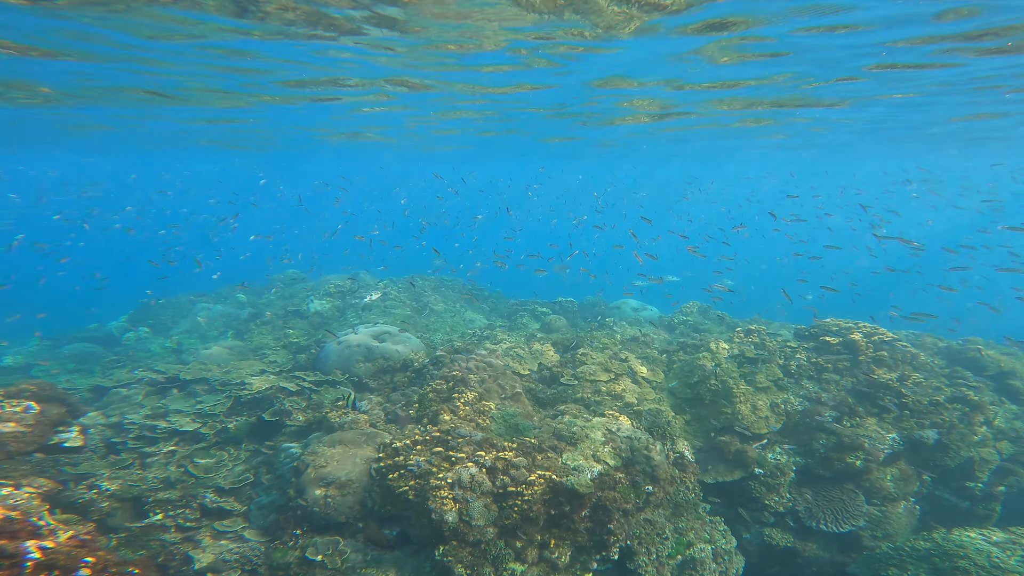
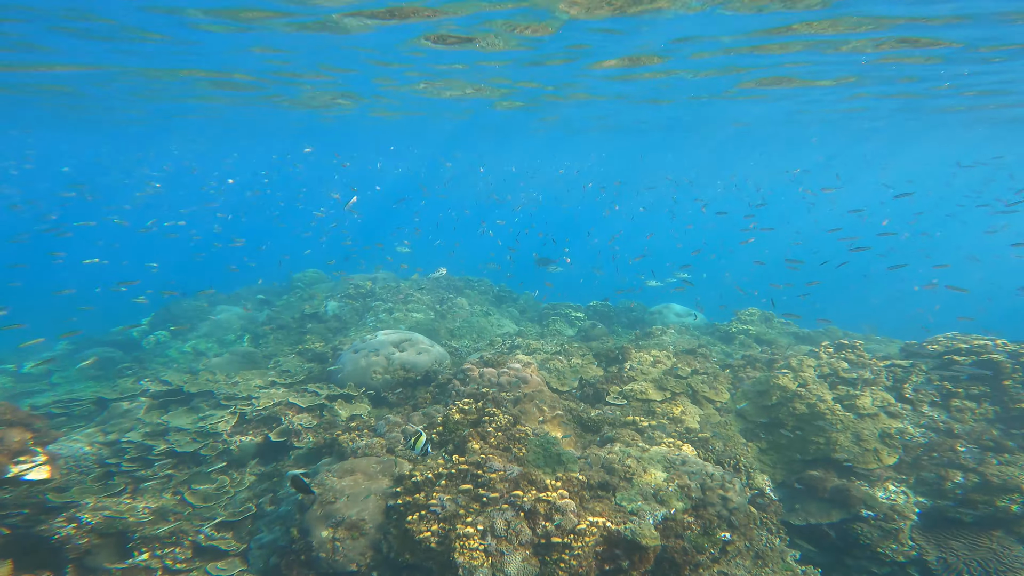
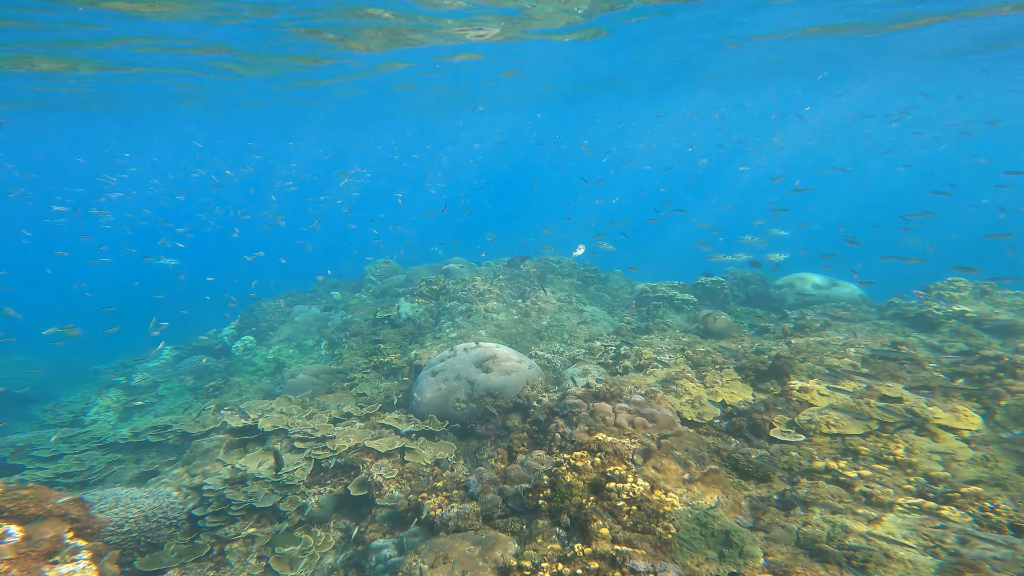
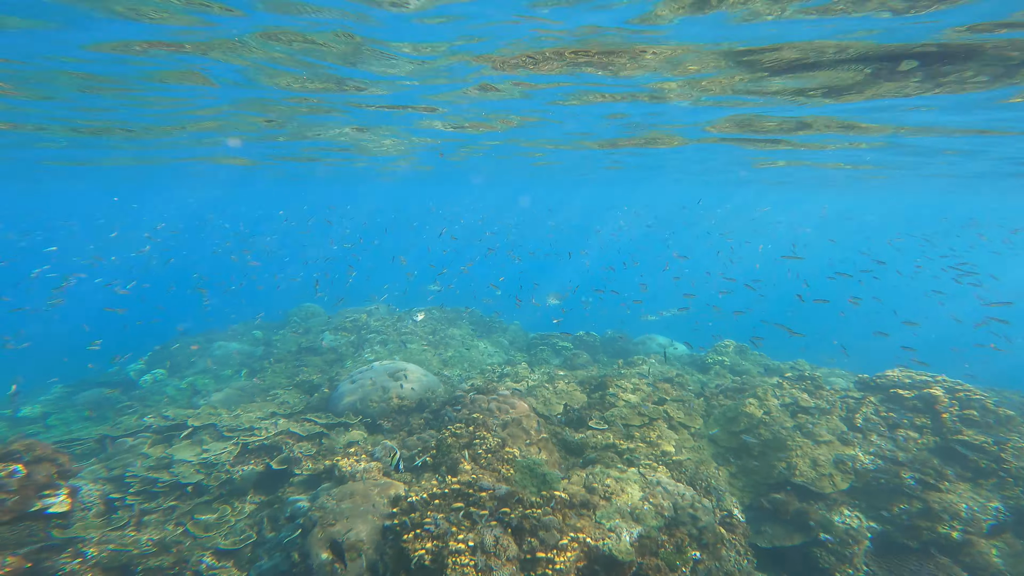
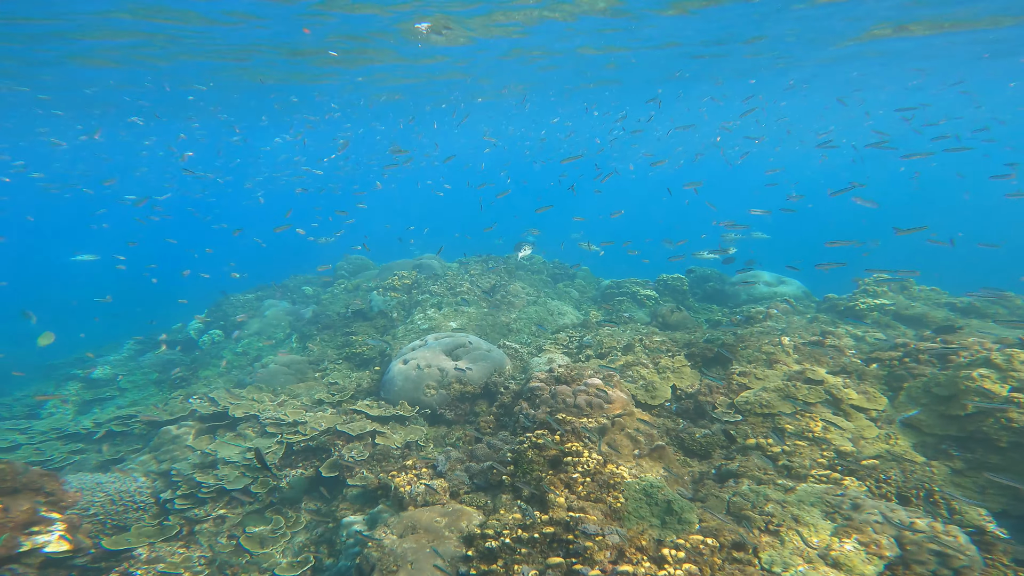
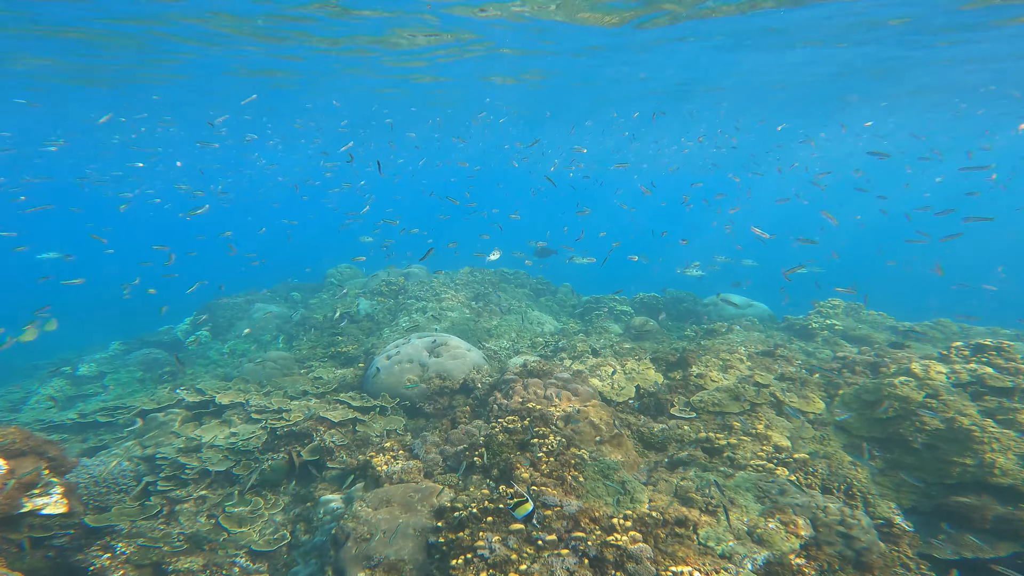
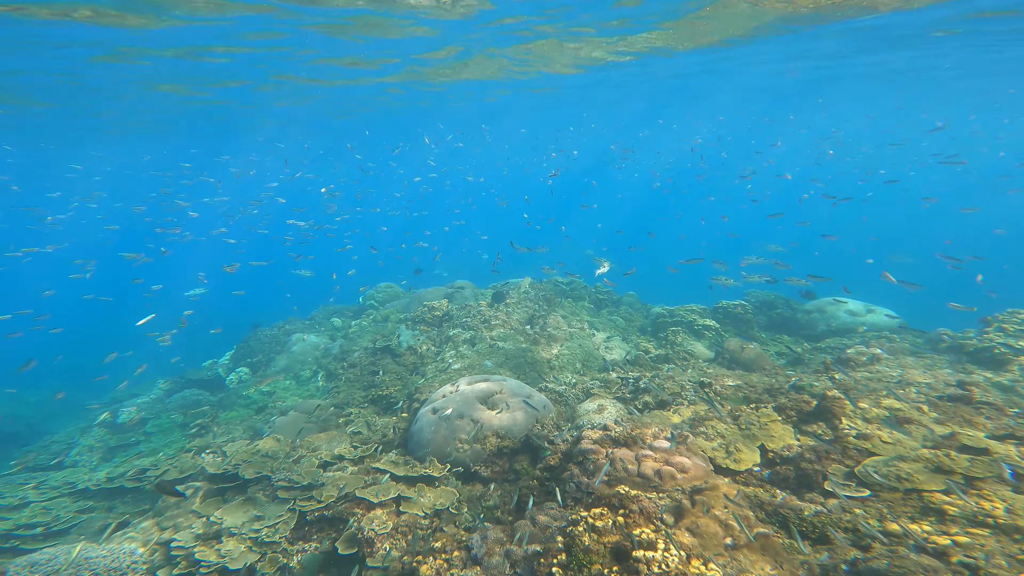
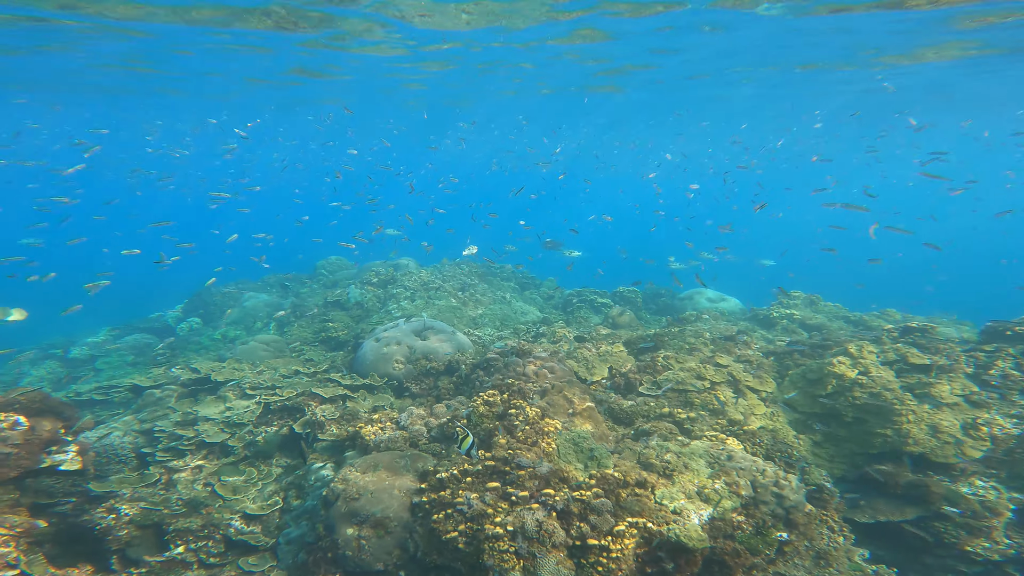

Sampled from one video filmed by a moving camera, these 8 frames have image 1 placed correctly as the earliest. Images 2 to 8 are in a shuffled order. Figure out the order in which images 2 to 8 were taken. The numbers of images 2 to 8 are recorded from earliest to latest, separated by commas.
4, 2, 8, 6, 5, 3, 7
